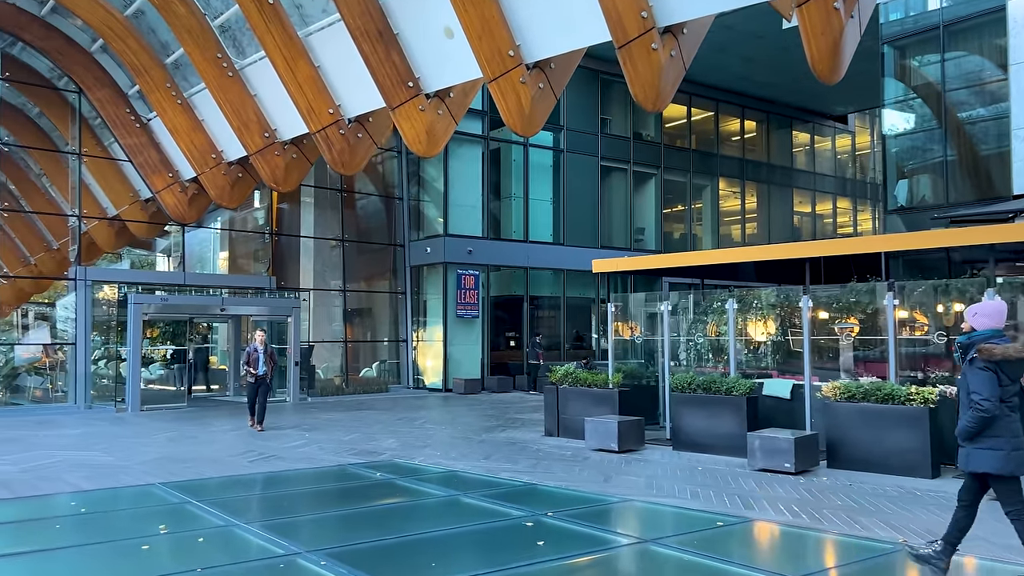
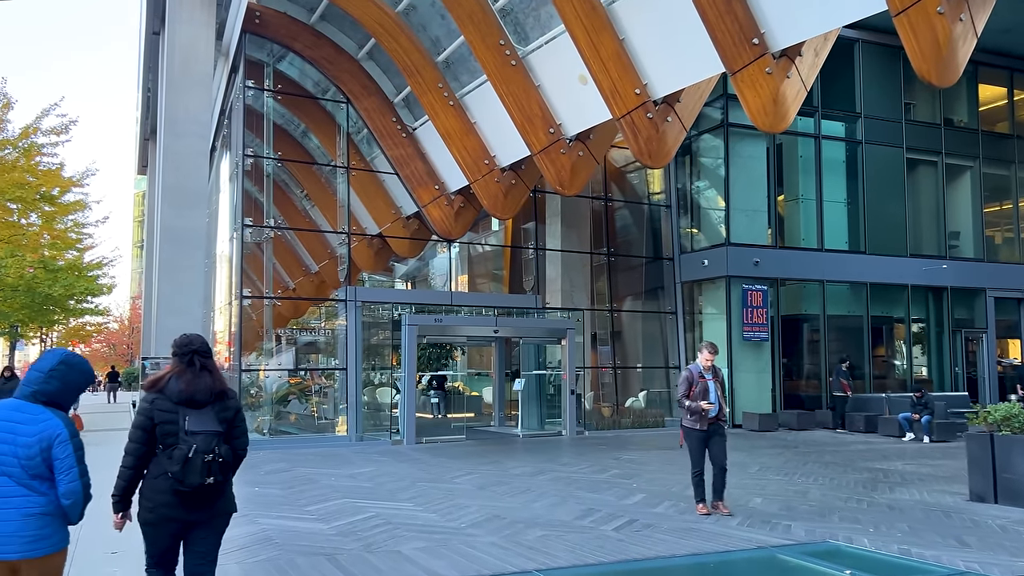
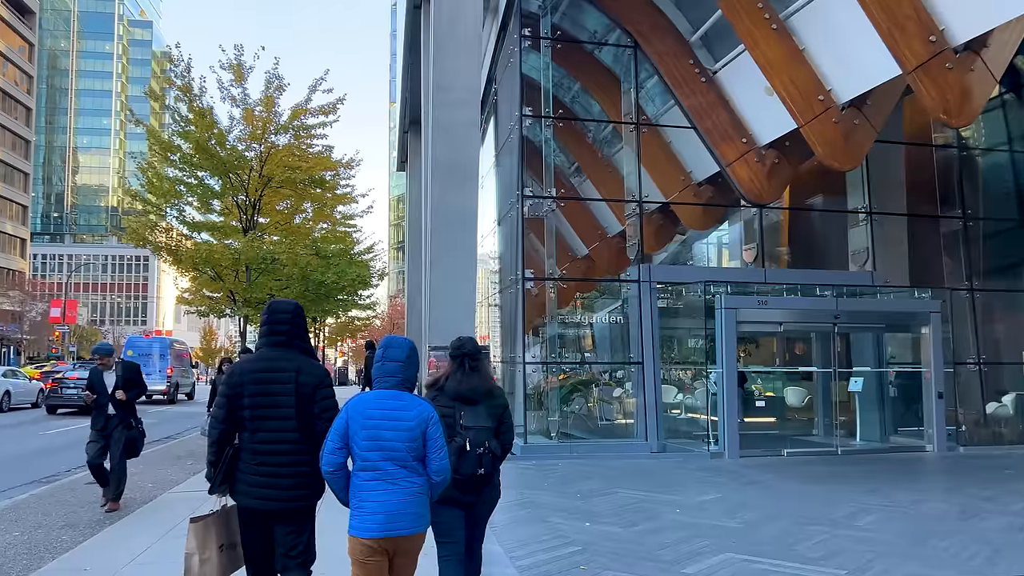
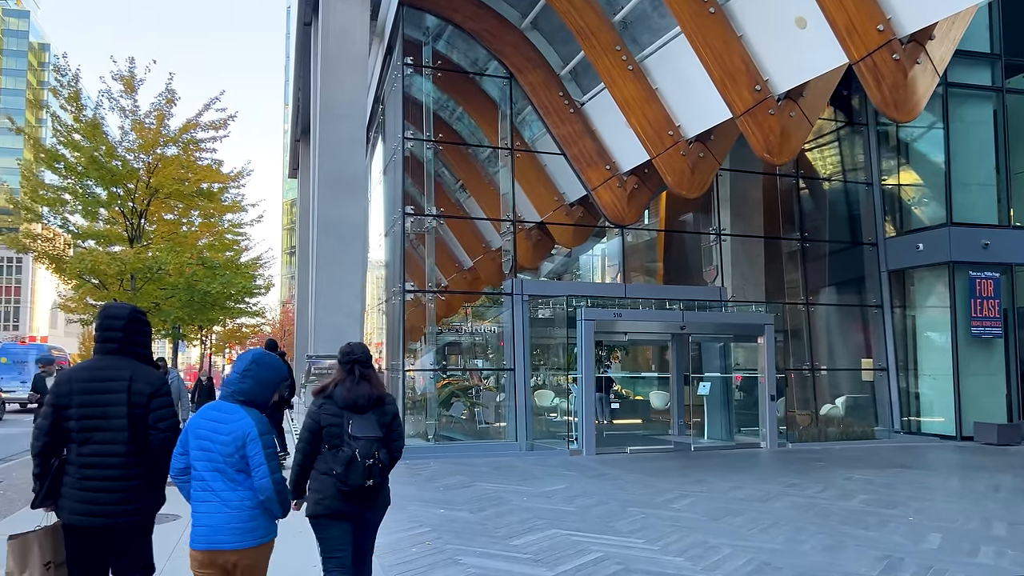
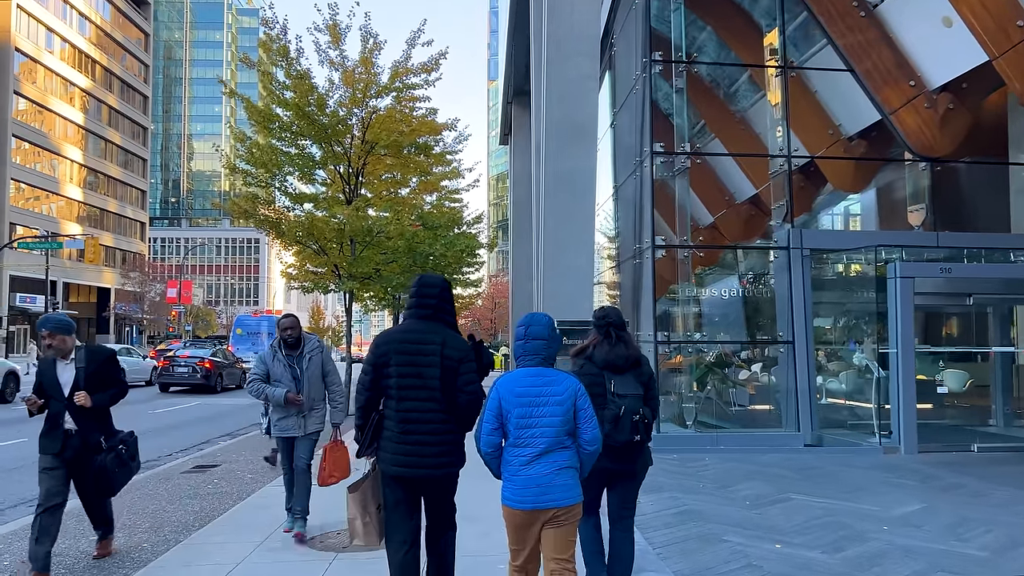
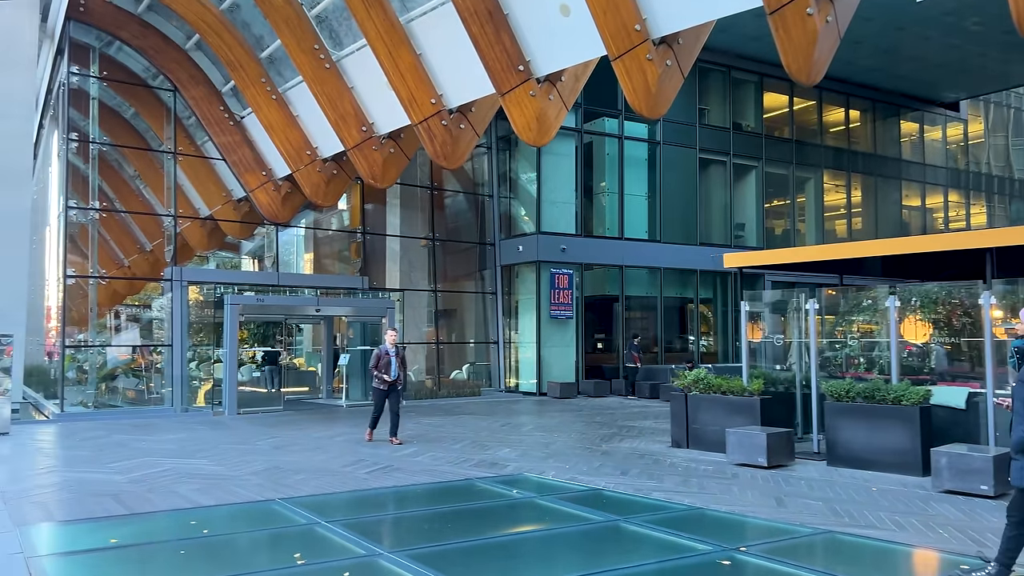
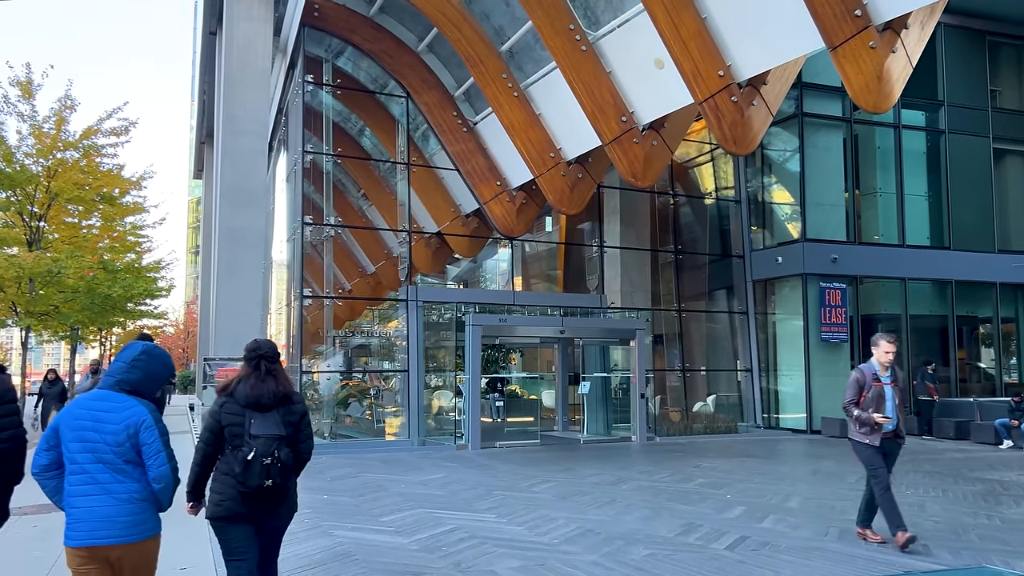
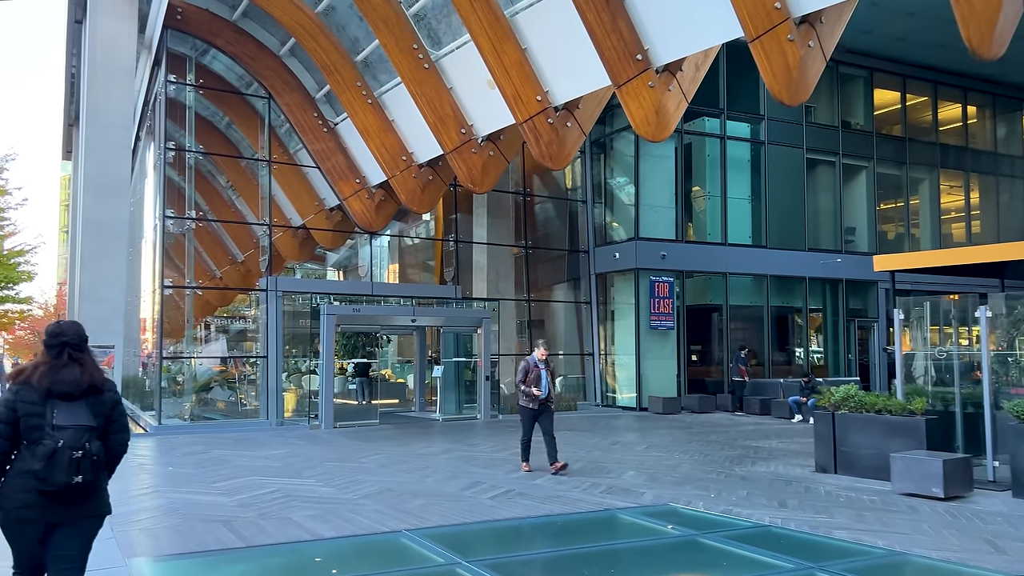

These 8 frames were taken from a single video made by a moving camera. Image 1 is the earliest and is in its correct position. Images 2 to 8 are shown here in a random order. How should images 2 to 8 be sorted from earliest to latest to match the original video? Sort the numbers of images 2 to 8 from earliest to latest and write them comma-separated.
6, 8, 2, 7, 4, 3, 5
